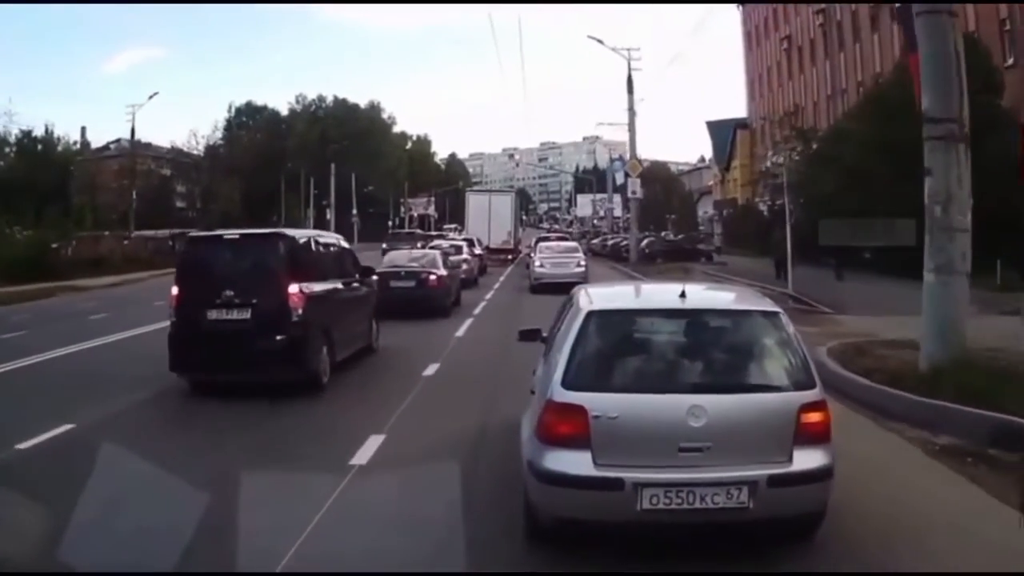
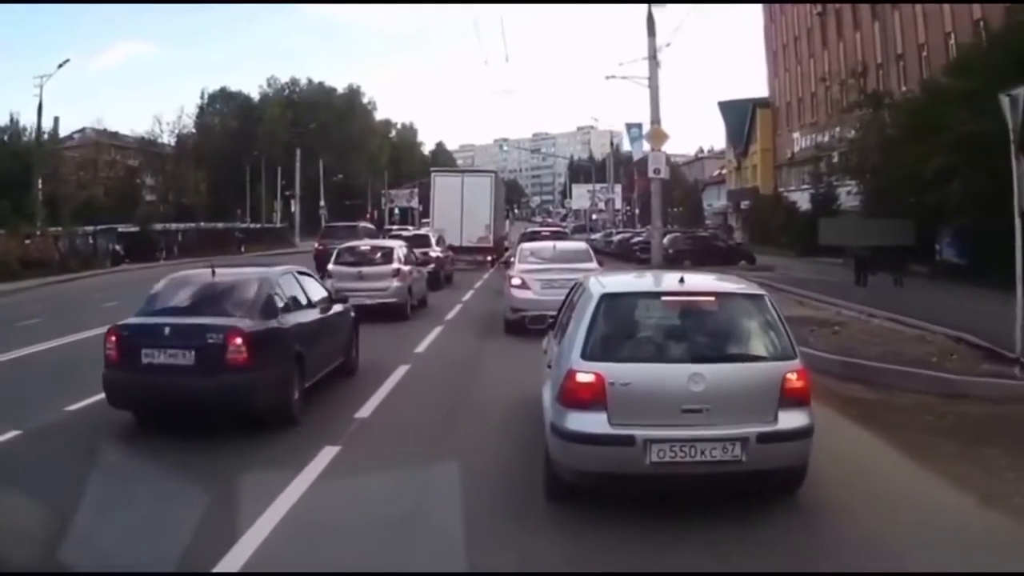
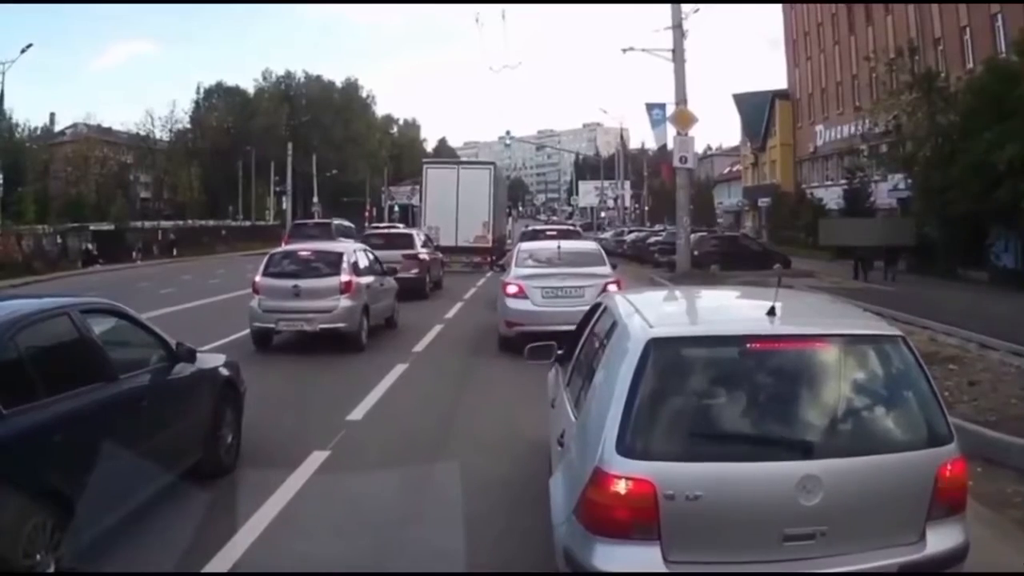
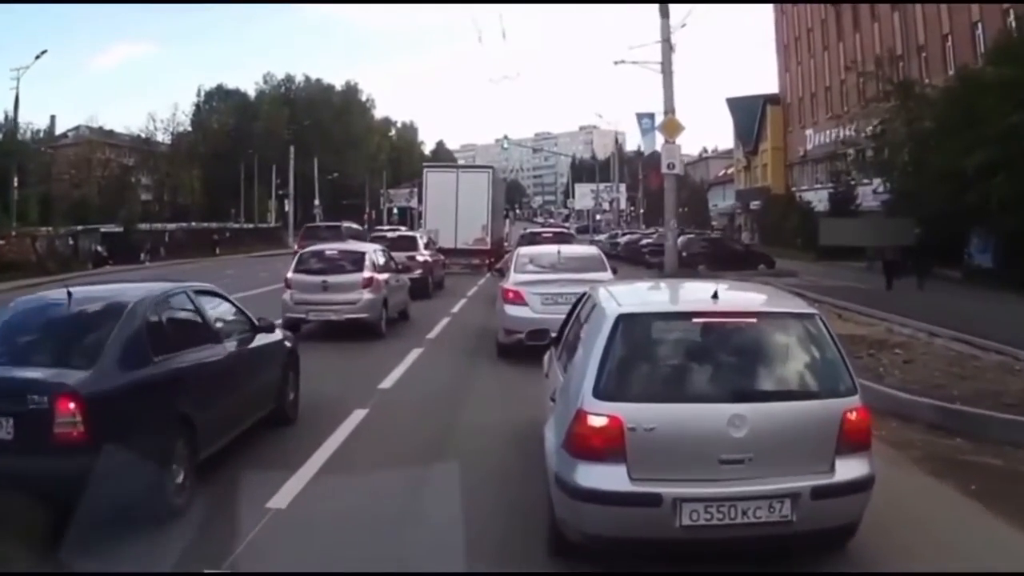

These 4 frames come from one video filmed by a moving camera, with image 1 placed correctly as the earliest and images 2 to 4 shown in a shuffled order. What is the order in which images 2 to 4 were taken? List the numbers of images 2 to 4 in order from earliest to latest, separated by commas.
2, 4, 3
